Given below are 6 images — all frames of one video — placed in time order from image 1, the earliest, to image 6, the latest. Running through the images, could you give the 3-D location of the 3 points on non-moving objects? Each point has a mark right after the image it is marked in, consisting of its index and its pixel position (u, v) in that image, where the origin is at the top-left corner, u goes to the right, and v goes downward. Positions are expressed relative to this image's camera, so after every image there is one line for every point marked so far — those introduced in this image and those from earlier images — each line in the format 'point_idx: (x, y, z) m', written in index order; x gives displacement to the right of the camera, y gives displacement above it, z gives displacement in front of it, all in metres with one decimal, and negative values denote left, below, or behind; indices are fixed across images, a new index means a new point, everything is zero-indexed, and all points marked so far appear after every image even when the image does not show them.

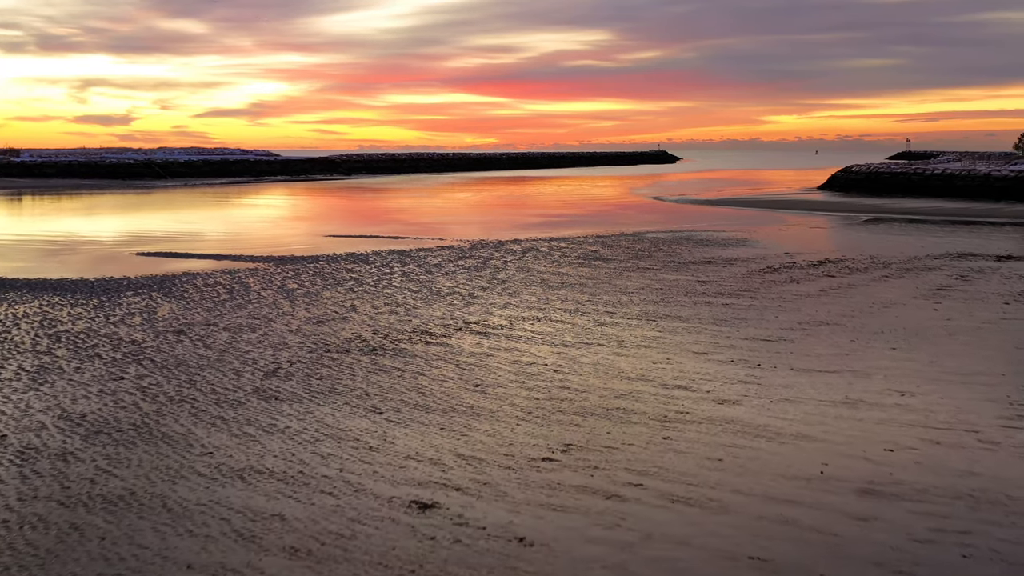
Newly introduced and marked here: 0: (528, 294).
0: (+0.3, -0.1, +11.8) m
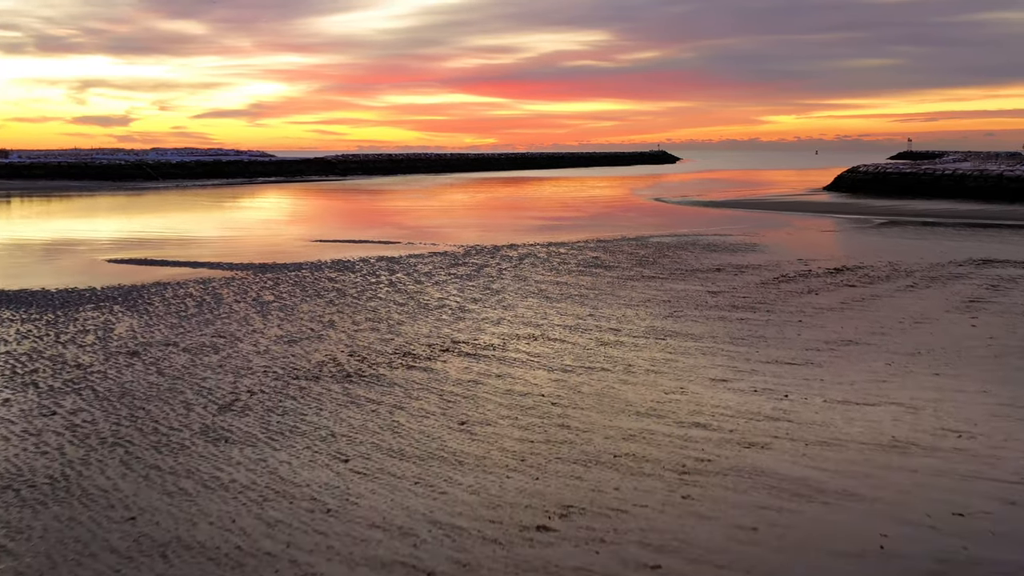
0: (+0.2, -0.3, +10.8) m
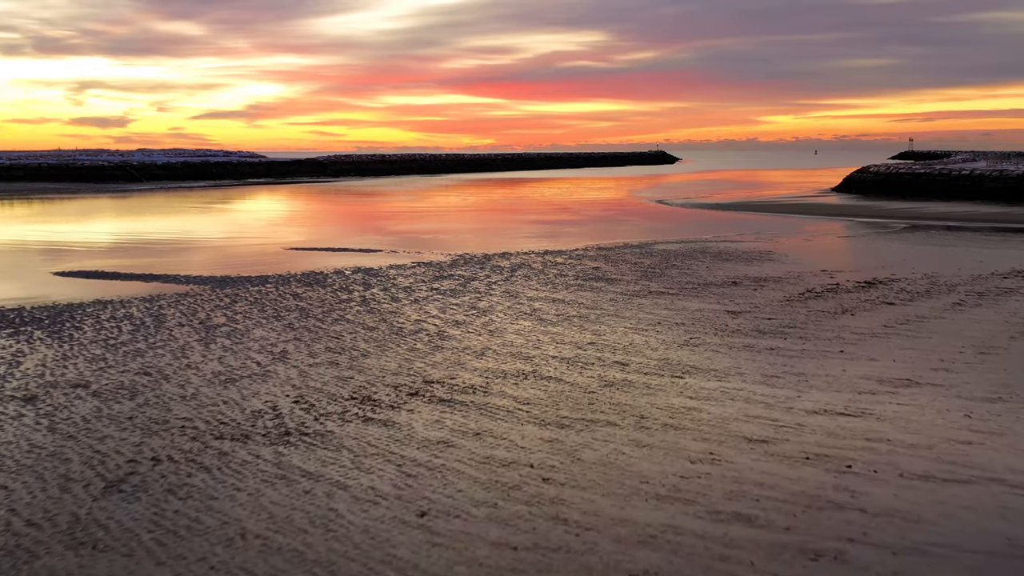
0: (0.0, -0.5, +9.2) m
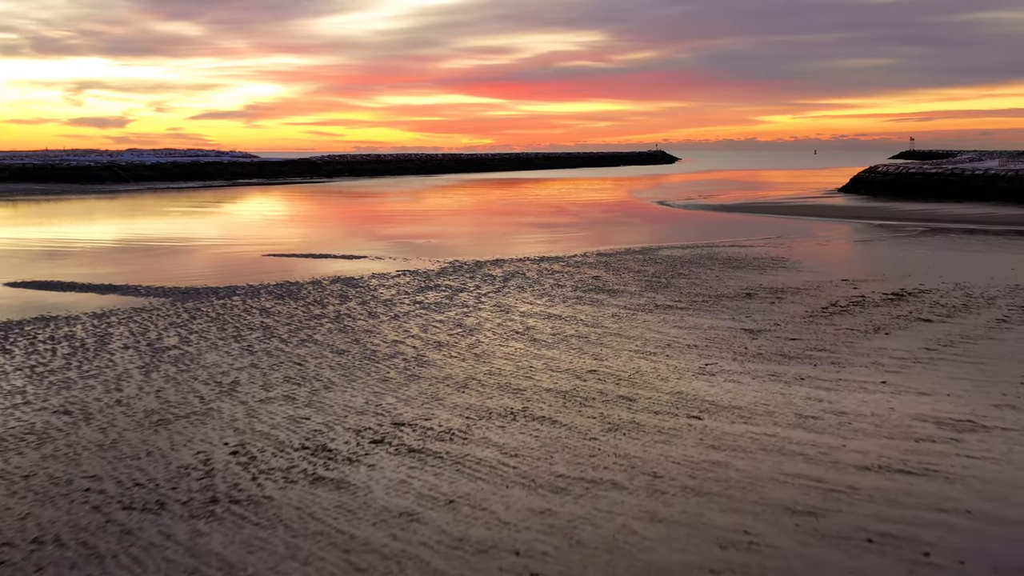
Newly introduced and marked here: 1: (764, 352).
0: (-0.1, -0.7, +8.0) m
1: (+2.7, -0.7, +8.2) m
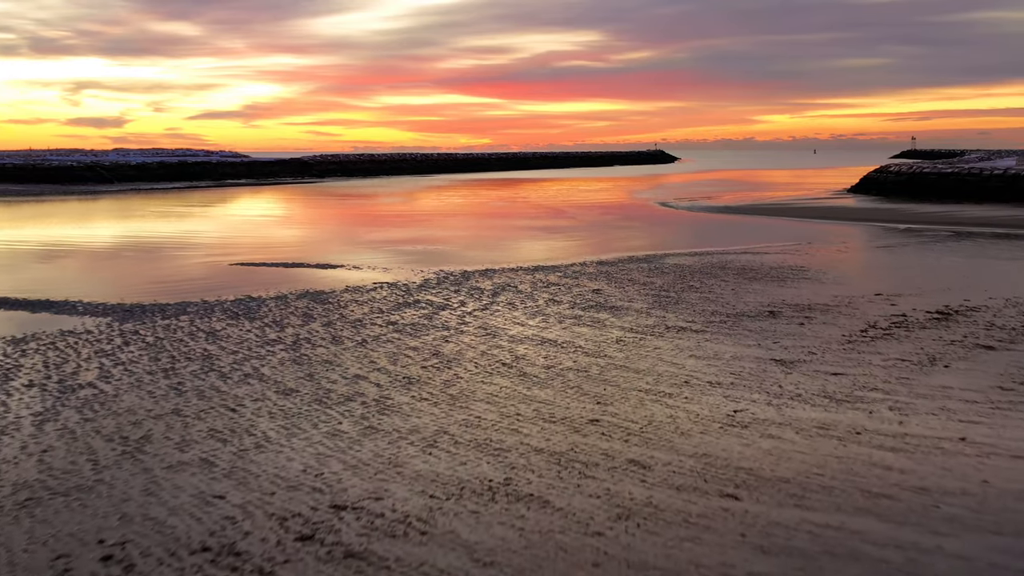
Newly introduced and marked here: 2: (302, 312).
0: (-0.2, -1.0, +6.5) m
1: (+2.5, -0.9, +6.7) m
2: (-2.8, -0.3, +10.4) m
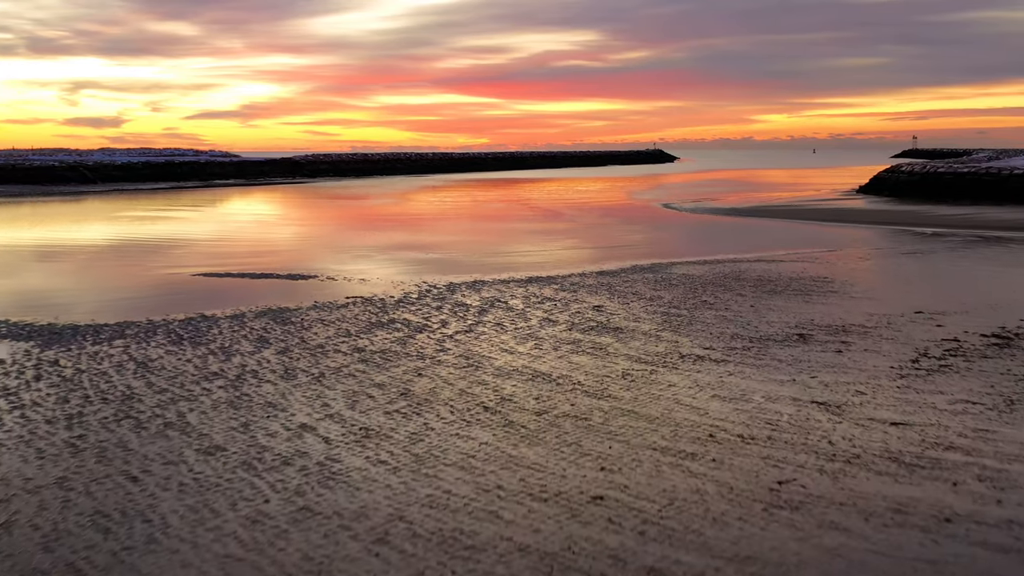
0: (-0.4, -1.2, +5.1) m
1: (+2.4, -1.1, +5.3) m
2: (-3.0, -0.5, +9.0) m
